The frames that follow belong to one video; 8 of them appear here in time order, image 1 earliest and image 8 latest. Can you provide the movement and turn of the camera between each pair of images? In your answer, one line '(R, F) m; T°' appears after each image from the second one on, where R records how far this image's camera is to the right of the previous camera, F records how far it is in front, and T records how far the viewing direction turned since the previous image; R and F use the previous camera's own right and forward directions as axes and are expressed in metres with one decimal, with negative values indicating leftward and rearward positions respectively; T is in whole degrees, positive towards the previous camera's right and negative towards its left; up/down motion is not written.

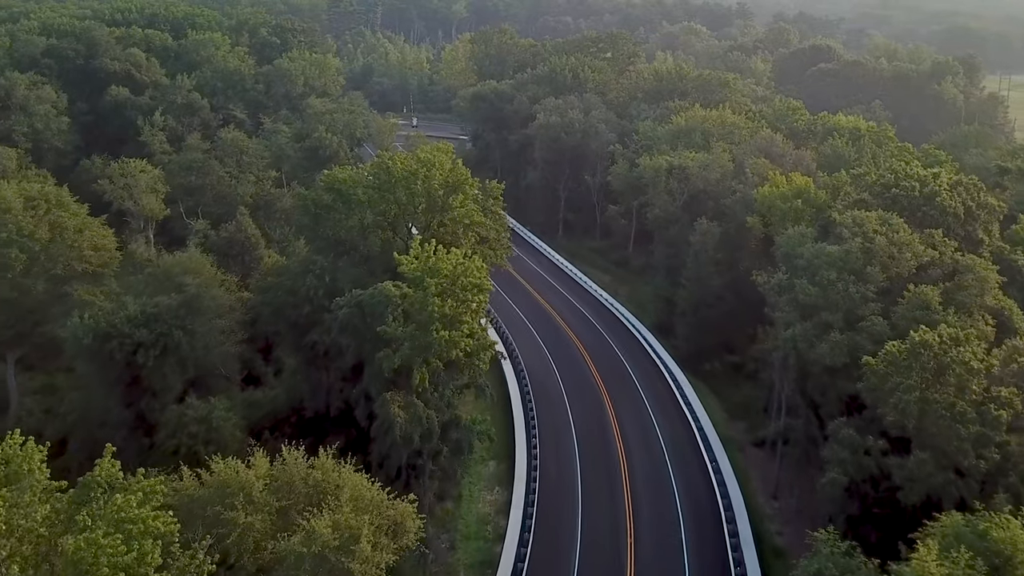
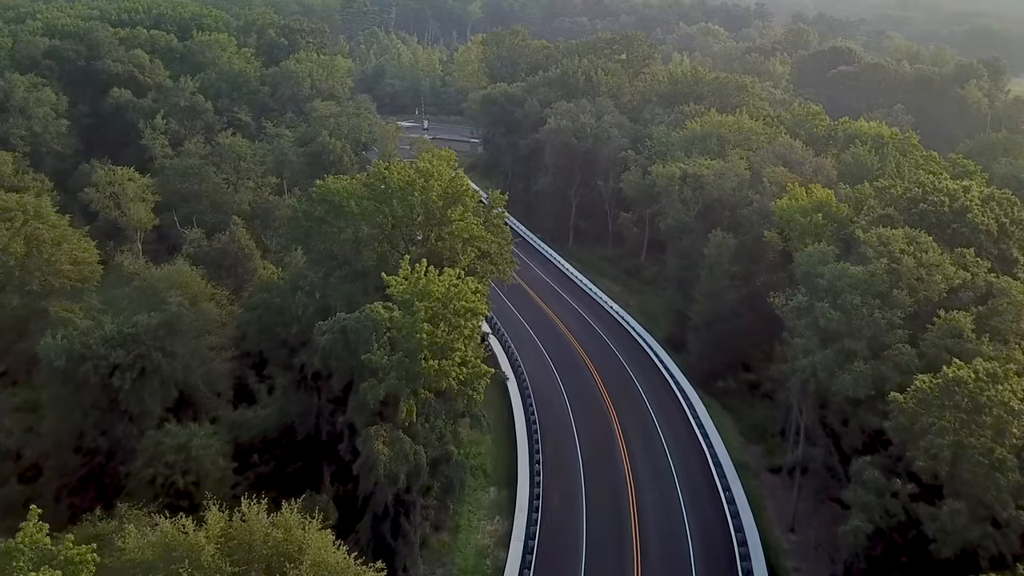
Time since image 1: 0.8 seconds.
(+0.4, +2.0) m; -1°
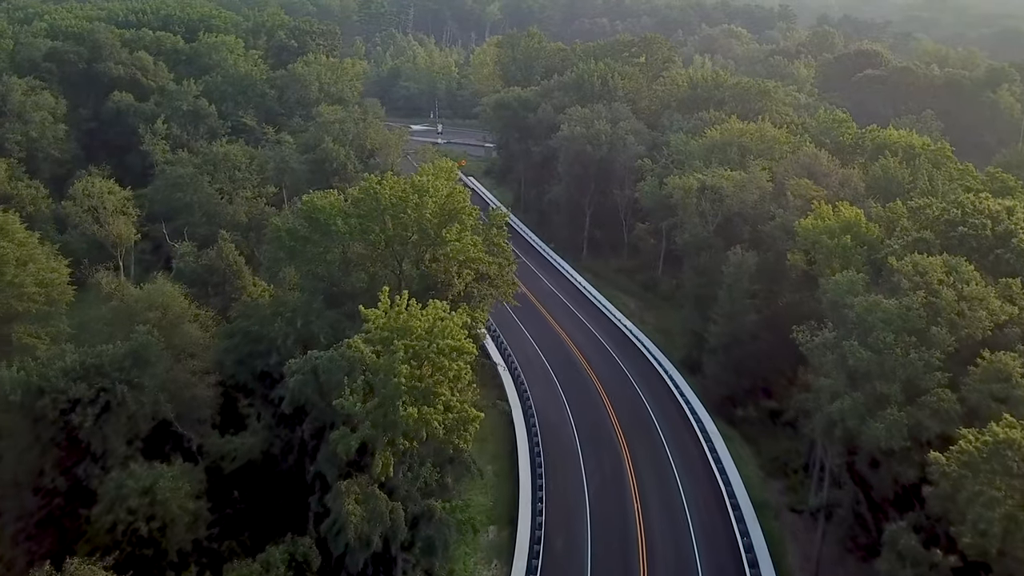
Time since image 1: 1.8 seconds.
(+0.6, +2.6) m; -1°
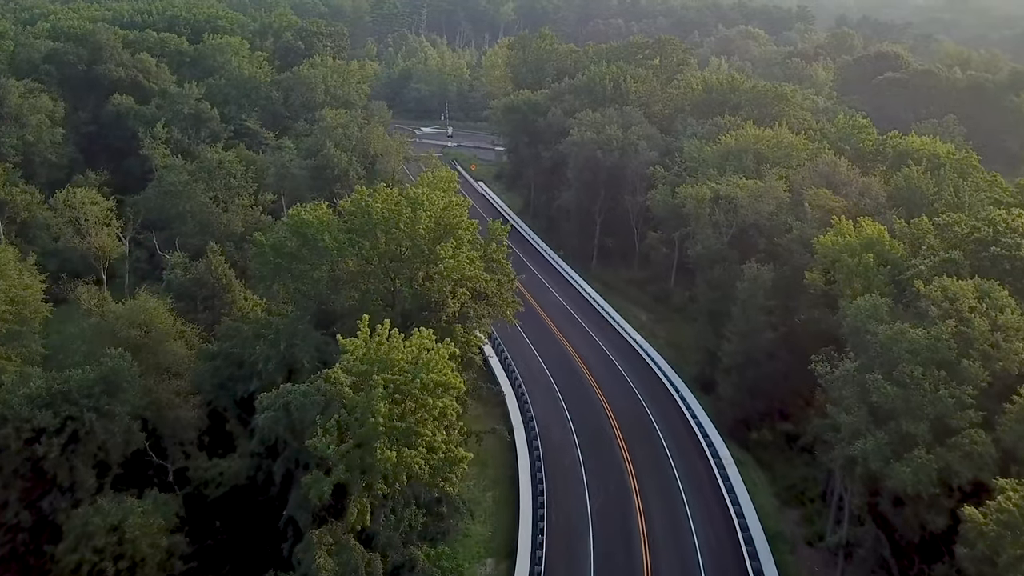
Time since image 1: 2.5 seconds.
(+0.5, +1.9) m; -1°
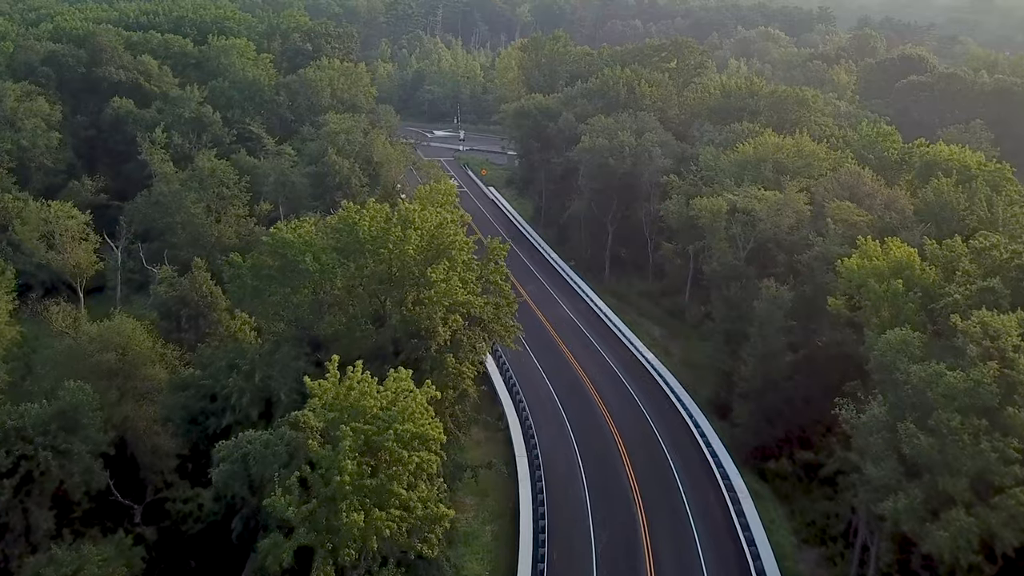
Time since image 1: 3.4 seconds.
(+0.5, +2.2) m; -1°
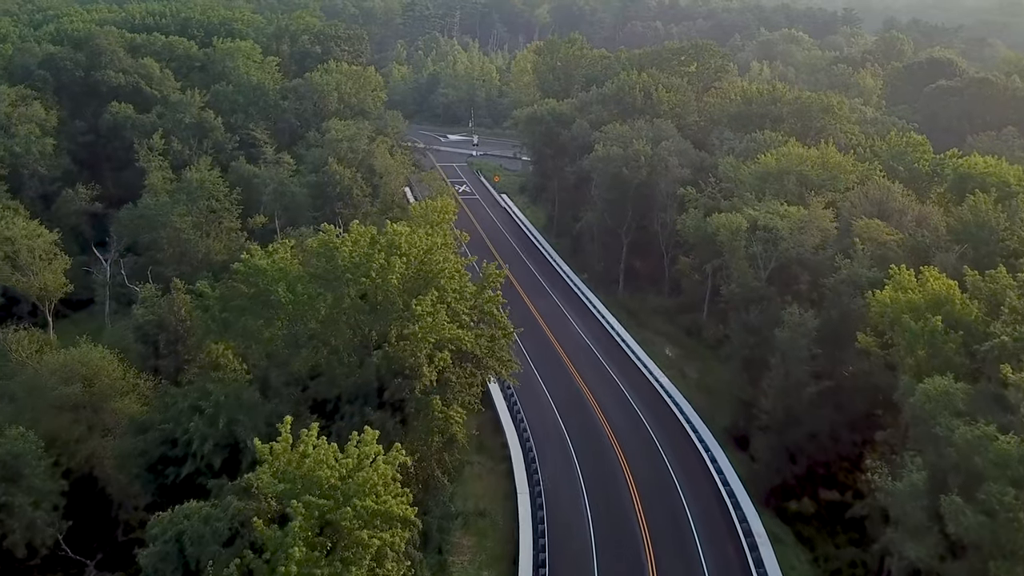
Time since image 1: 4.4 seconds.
(+0.6, +2.6) m; -1°
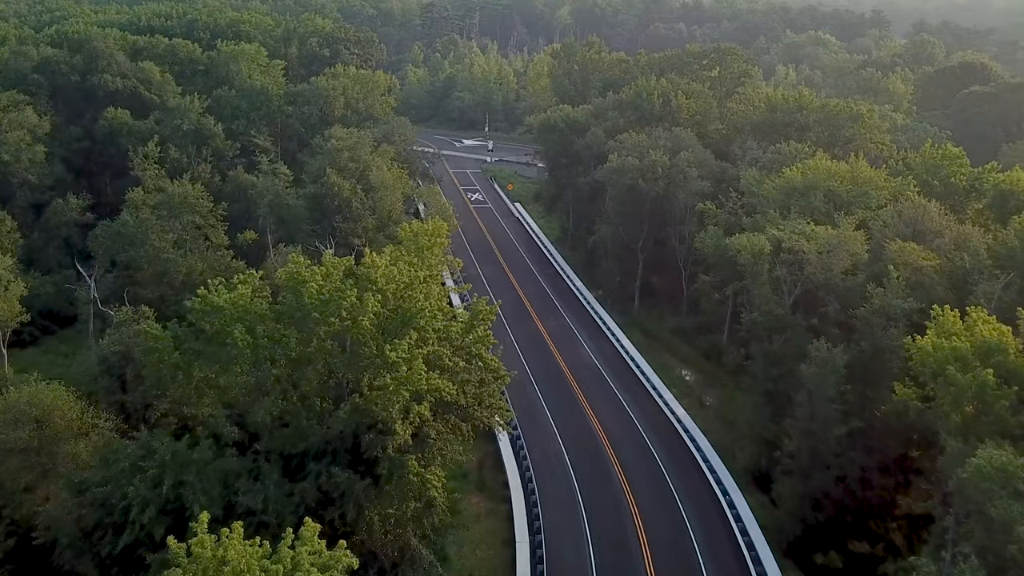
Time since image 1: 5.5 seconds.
(+0.7, +2.9) m; -1°
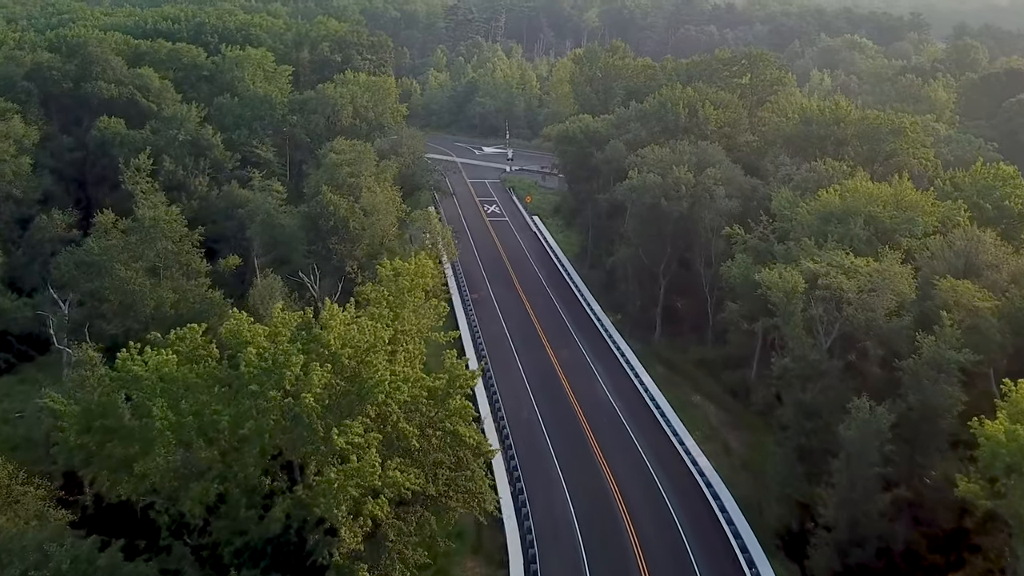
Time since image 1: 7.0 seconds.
(+0.8, +3.8) m; -2°
